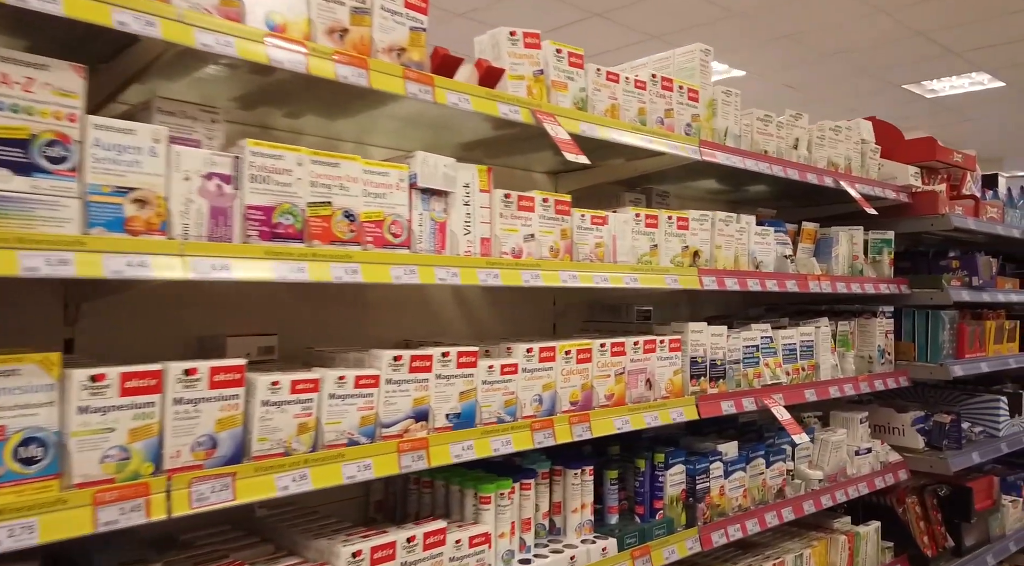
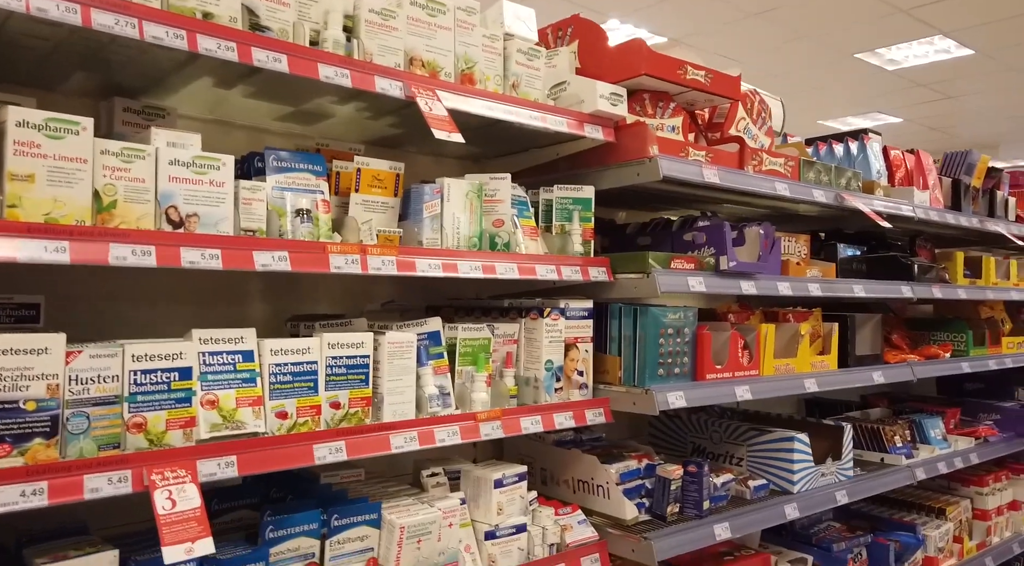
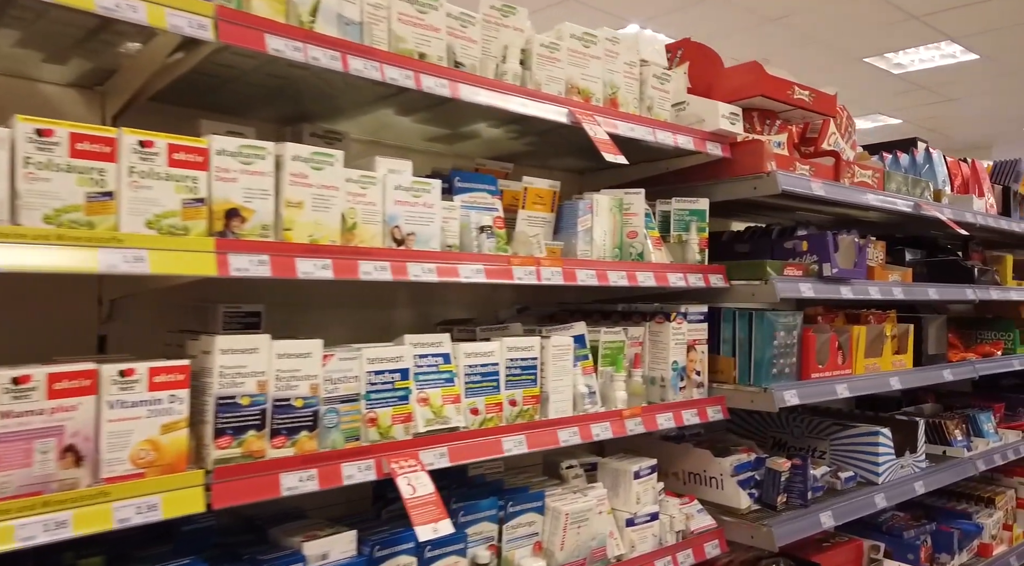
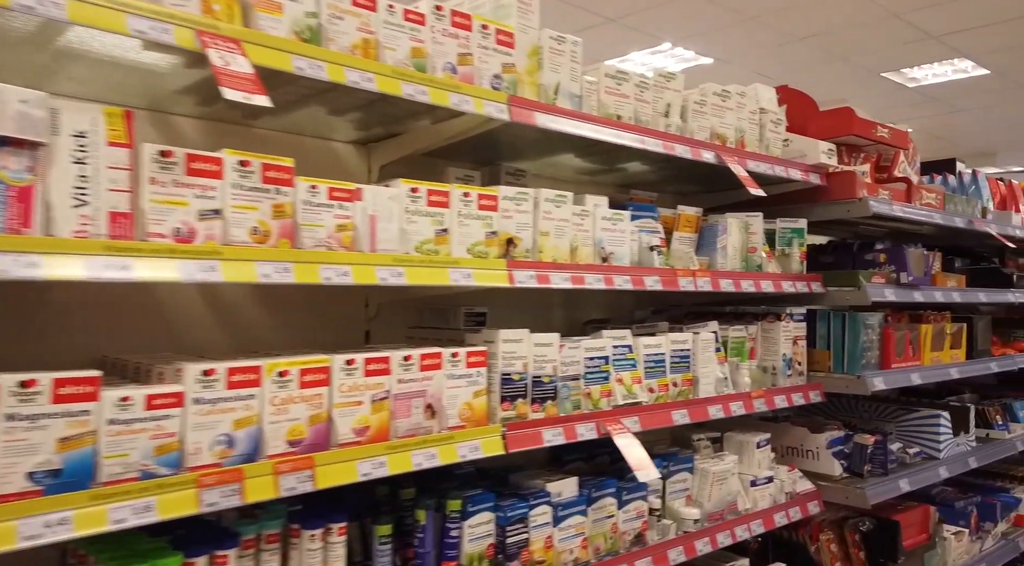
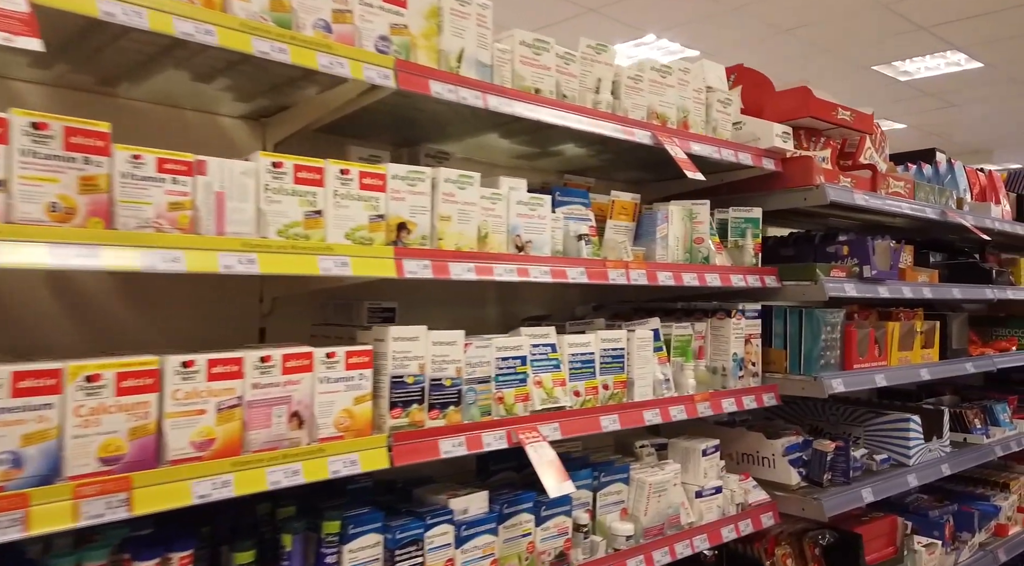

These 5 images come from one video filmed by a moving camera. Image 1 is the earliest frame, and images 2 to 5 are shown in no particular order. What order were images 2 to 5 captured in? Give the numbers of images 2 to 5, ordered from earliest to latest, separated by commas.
4, 5, 3, 2
